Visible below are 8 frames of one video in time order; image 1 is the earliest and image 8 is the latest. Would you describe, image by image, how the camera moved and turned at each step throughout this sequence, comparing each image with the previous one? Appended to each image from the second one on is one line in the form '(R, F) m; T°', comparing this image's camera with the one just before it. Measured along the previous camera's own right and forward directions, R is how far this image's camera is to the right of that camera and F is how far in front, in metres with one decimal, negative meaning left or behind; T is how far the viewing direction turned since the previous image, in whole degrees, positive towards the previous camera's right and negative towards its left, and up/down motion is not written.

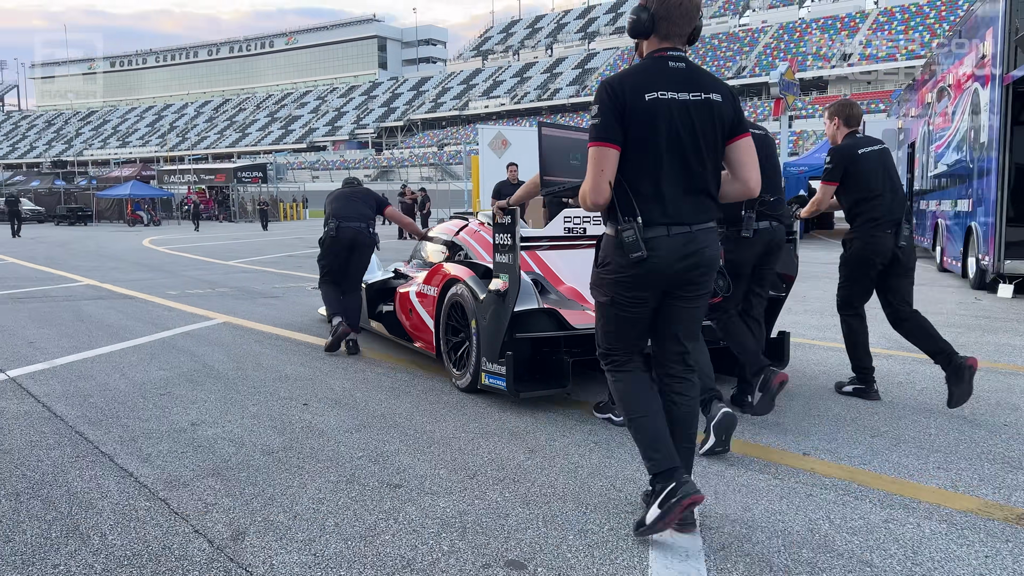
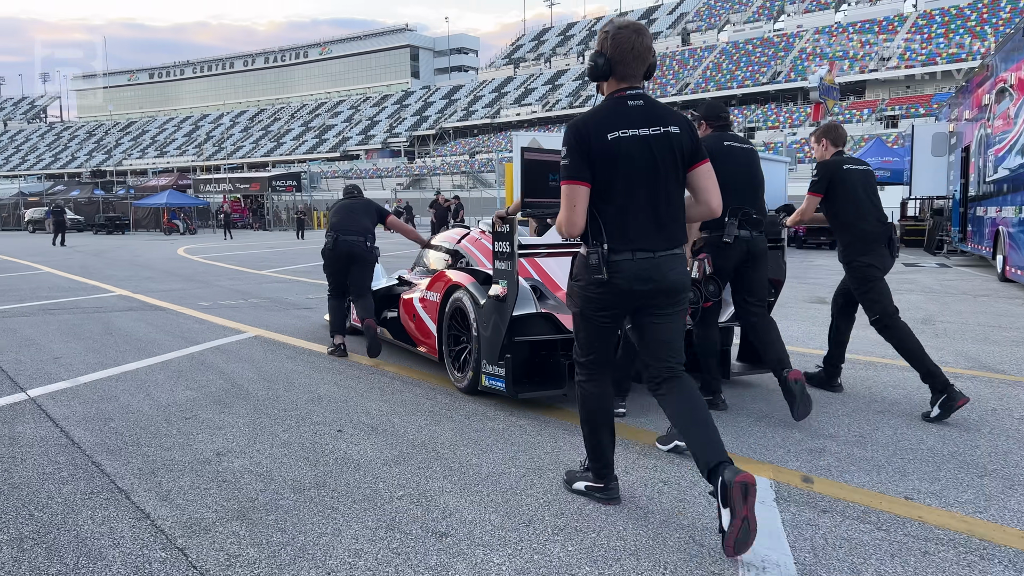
(-0.1, +0.4) m; -2°
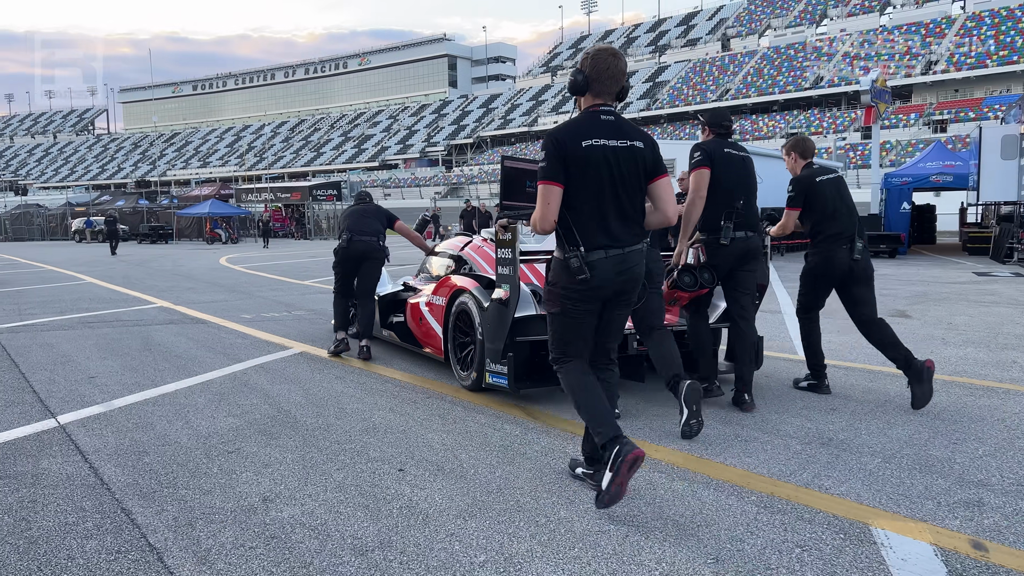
(-0.2, +0.5) m; -3°
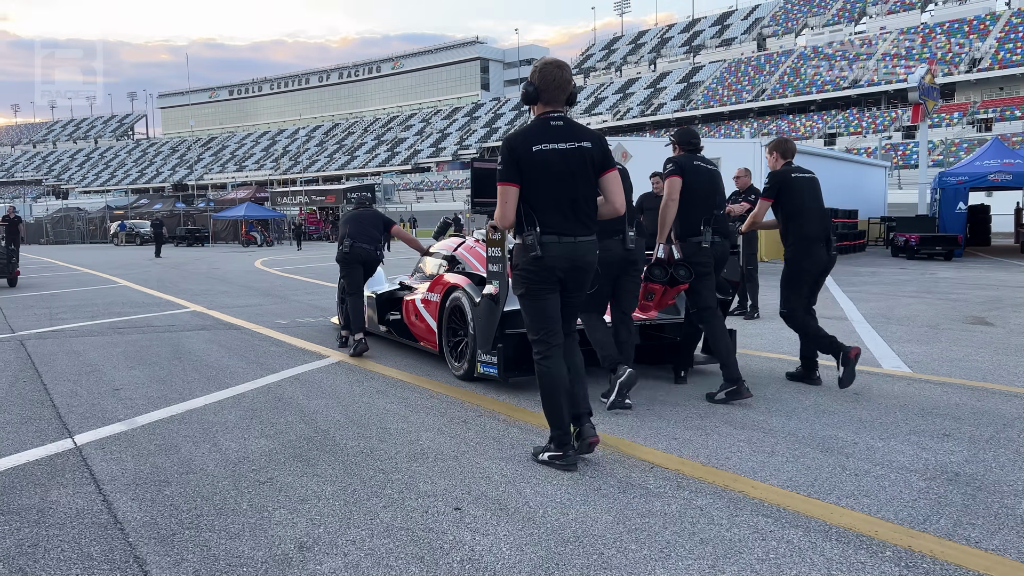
(-0.2, +0.5) m; -2°
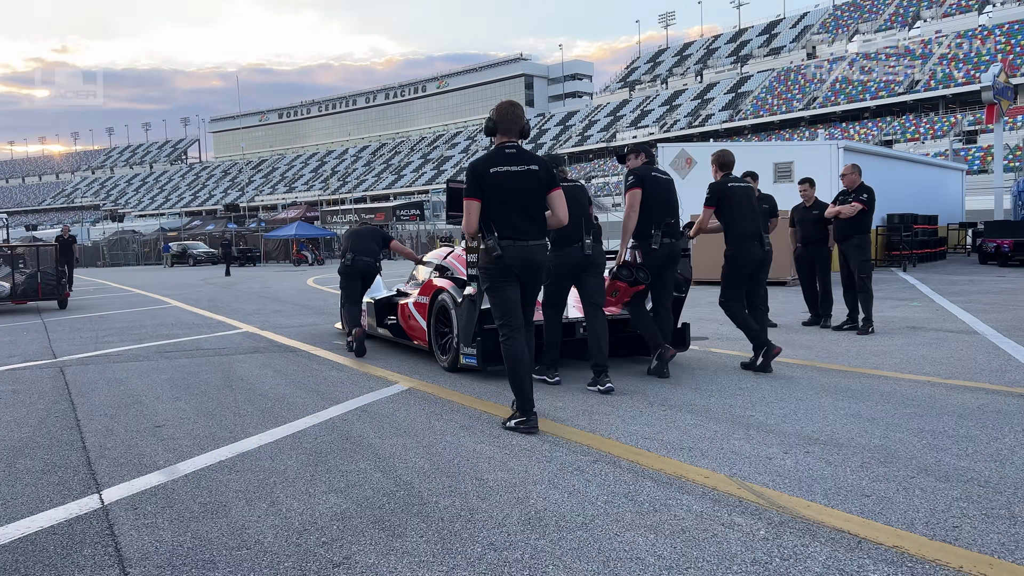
(-0.3, +0.8) m; -3°
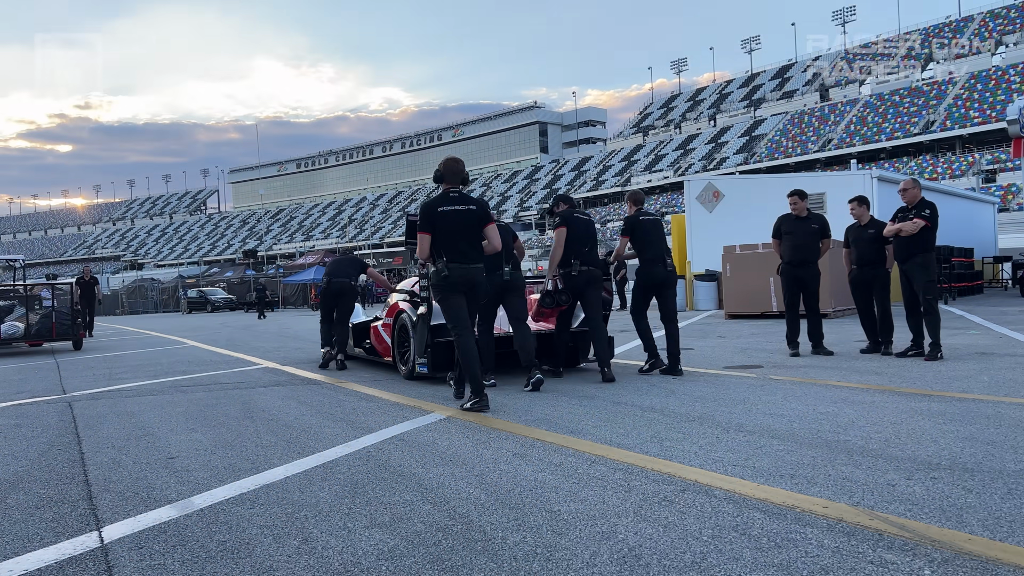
(-0.2, +0.5) m; -1°
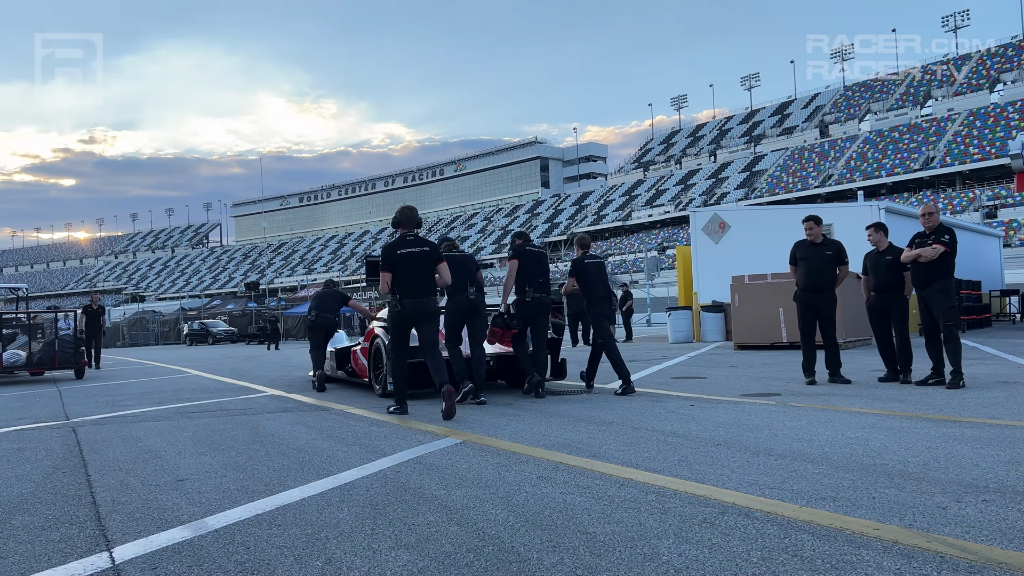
(-0.1, +0.1) m; 0°
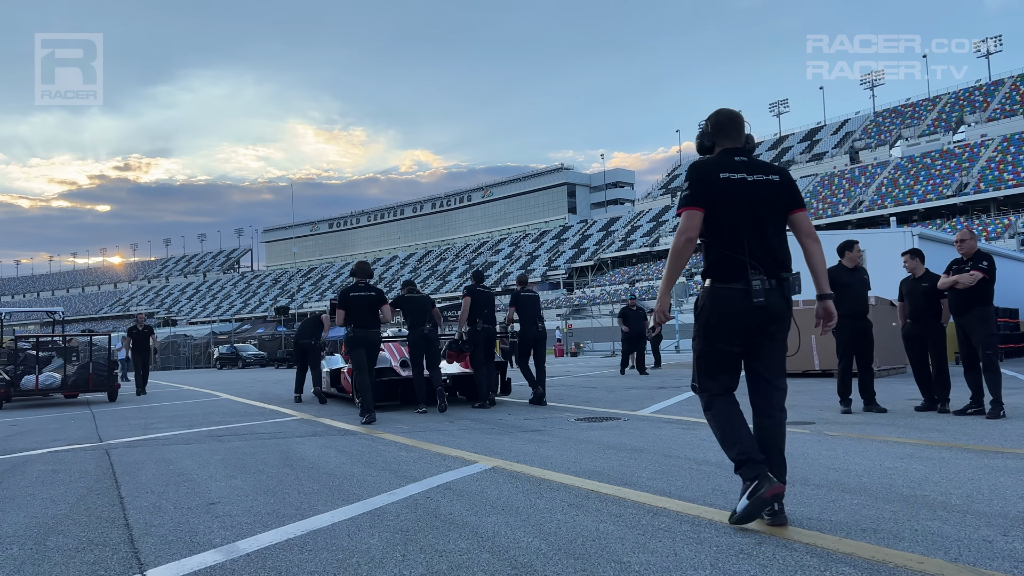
(0.0, 0.0) m; -2°
